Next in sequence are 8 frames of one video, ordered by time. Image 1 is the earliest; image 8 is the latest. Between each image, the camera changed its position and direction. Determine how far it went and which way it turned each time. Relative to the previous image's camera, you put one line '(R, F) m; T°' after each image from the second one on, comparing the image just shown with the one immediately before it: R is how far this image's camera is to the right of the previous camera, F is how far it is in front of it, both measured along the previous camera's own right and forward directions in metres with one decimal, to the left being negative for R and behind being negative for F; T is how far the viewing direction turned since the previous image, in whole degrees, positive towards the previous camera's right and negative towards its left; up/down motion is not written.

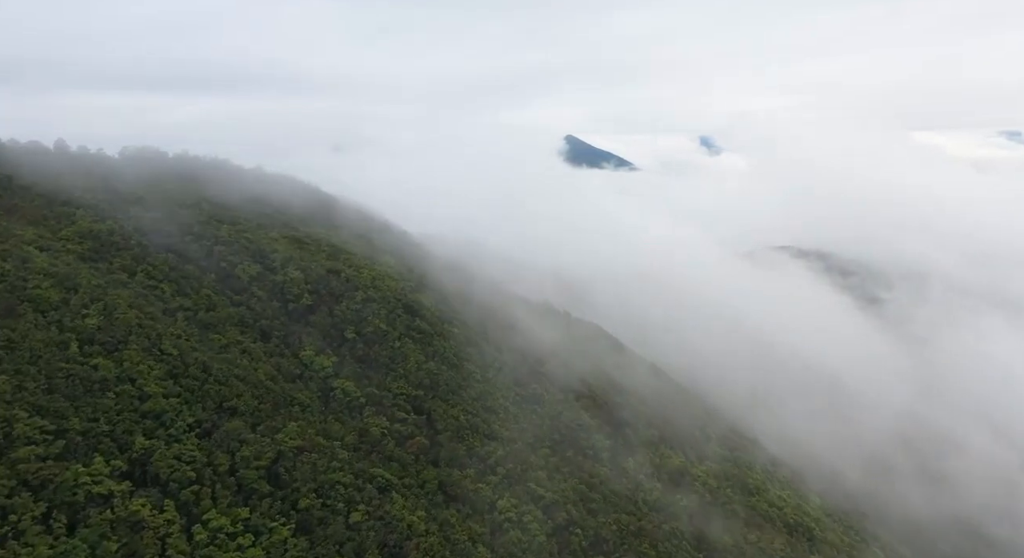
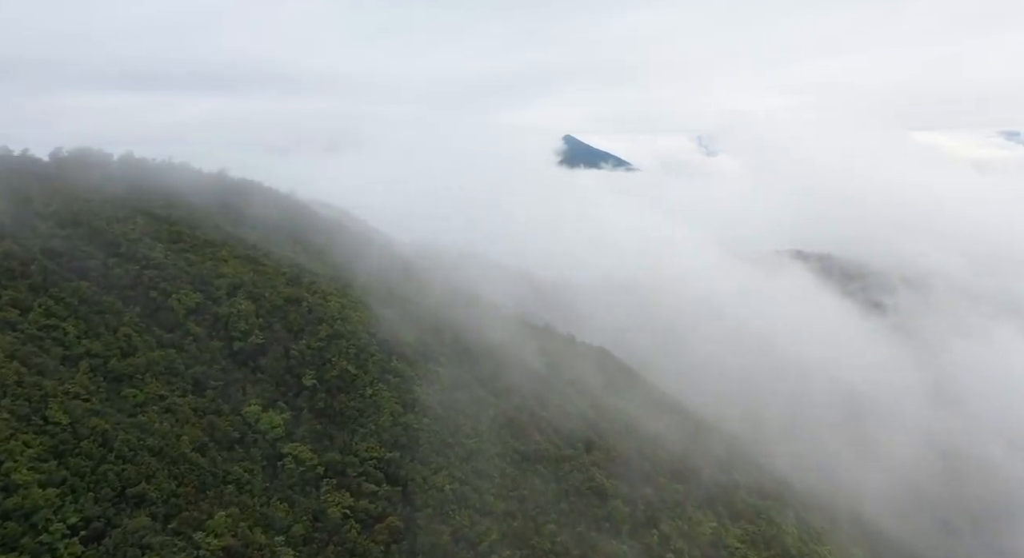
(+0.1, +6.4) m; 0°
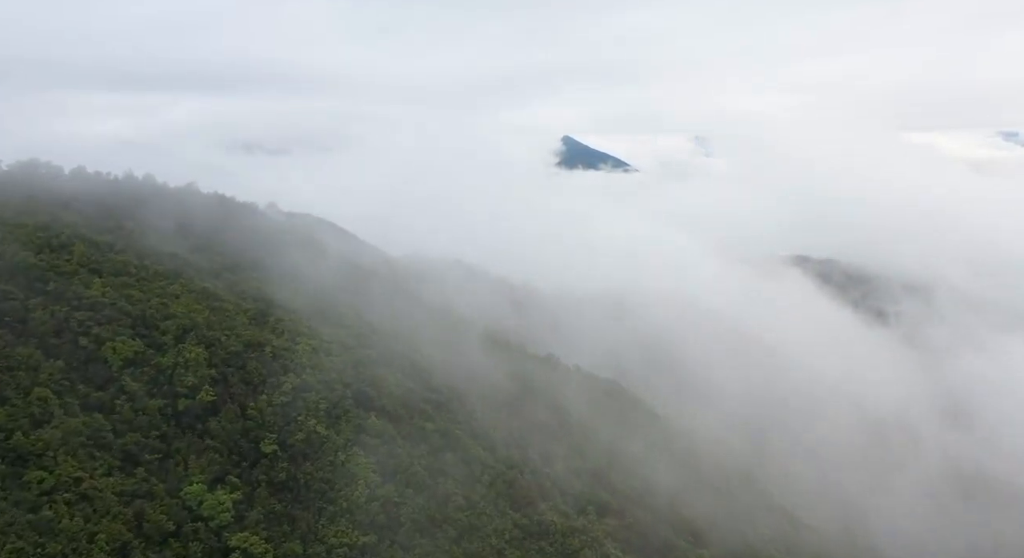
(0.0, +4.5) m; 0°
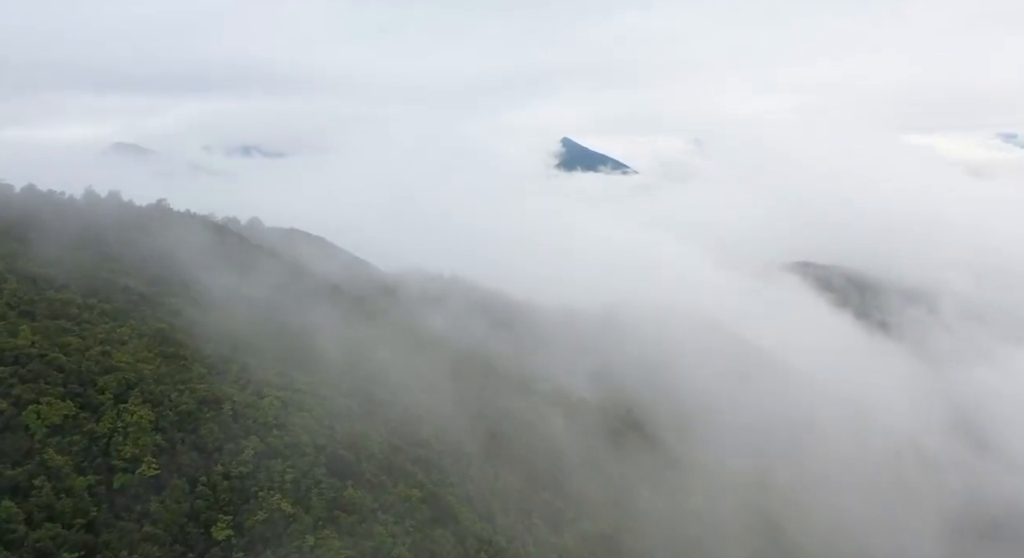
(0.0, +3.8) m; 0°
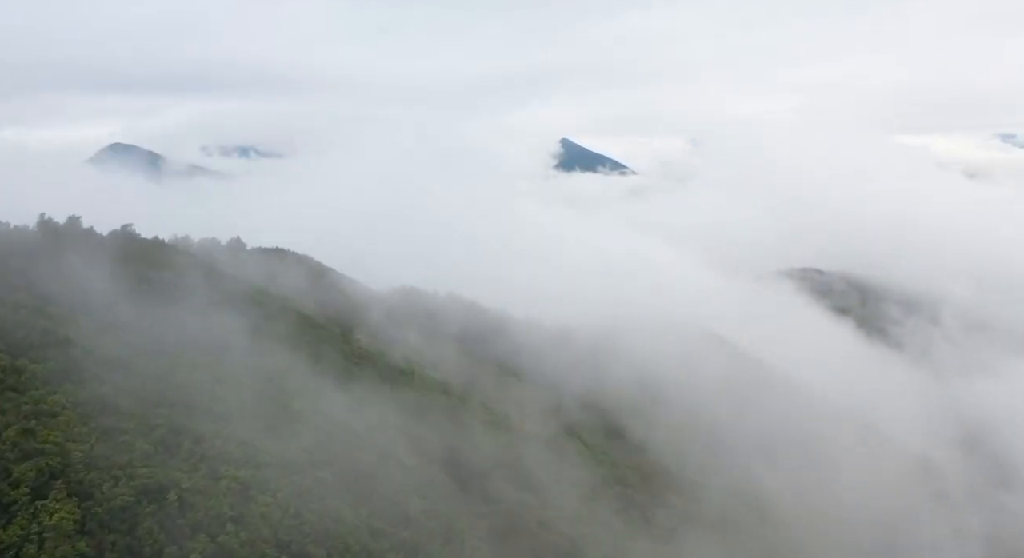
(0.0, +3.7) m; 0°
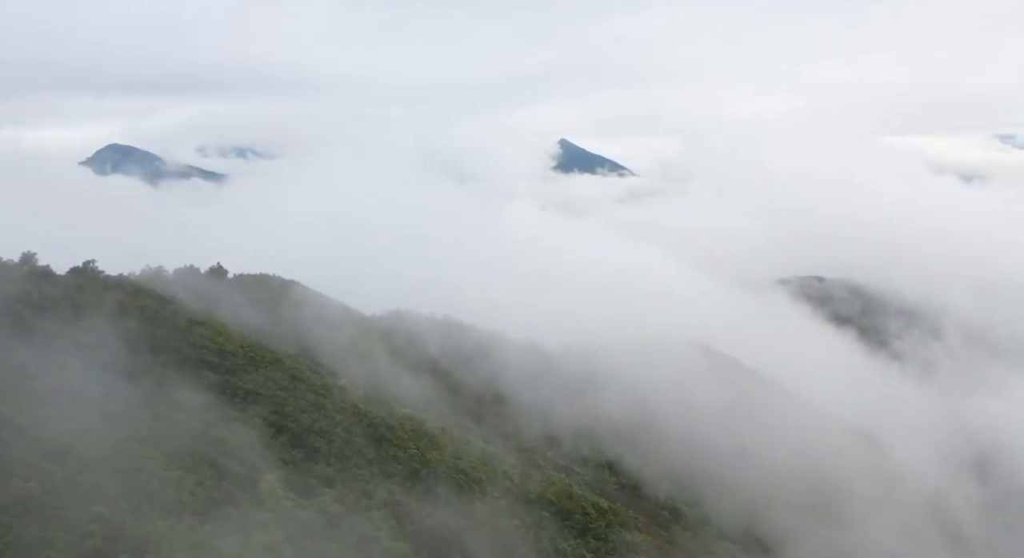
(+0.8, +2.8) m; 0°
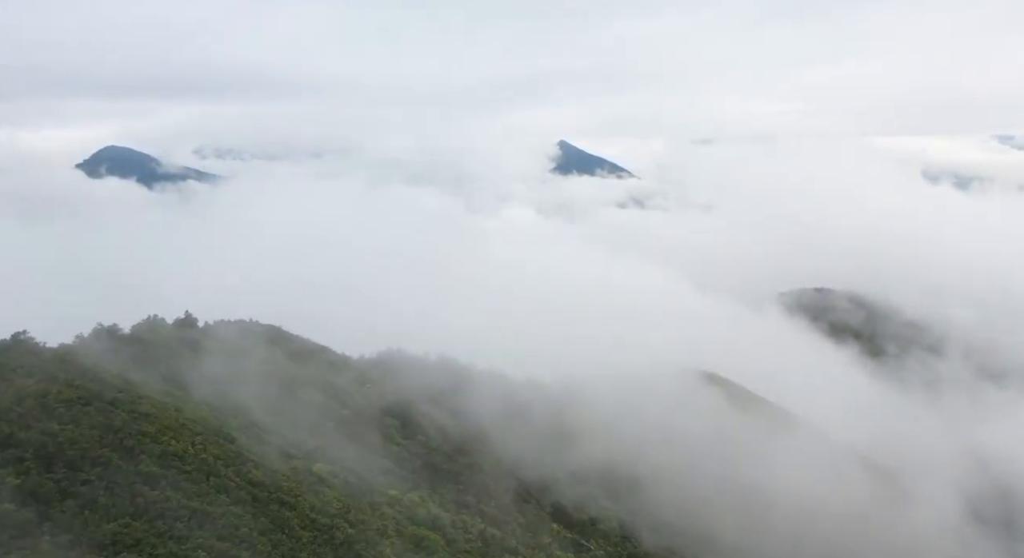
(+0.9, +4.9) m; 0°
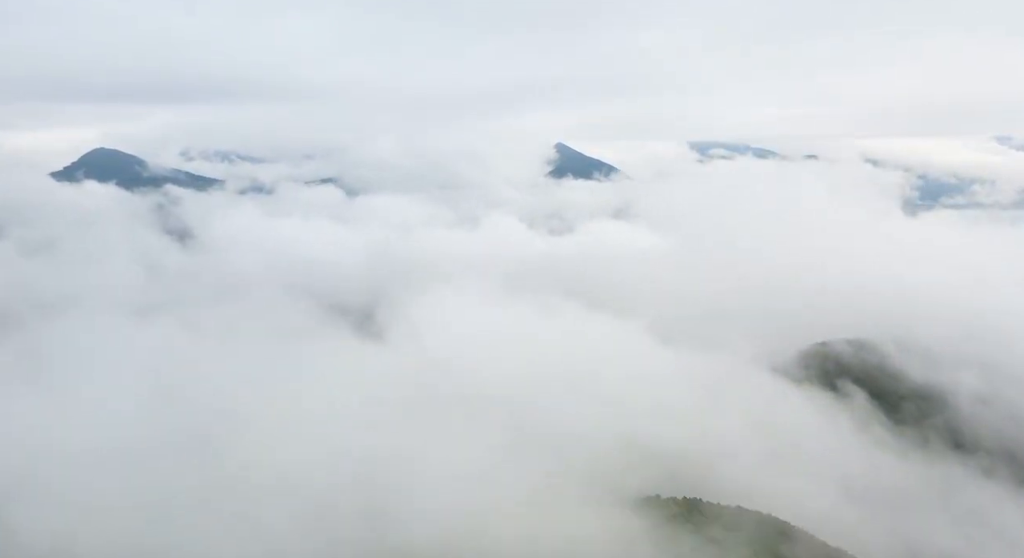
(+6.0, +21.0) m; 0°
